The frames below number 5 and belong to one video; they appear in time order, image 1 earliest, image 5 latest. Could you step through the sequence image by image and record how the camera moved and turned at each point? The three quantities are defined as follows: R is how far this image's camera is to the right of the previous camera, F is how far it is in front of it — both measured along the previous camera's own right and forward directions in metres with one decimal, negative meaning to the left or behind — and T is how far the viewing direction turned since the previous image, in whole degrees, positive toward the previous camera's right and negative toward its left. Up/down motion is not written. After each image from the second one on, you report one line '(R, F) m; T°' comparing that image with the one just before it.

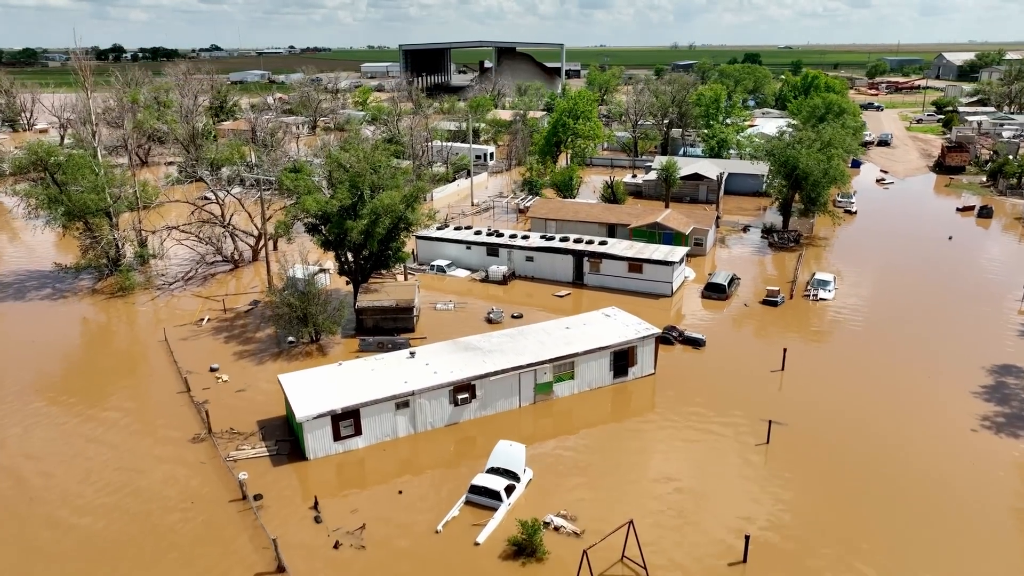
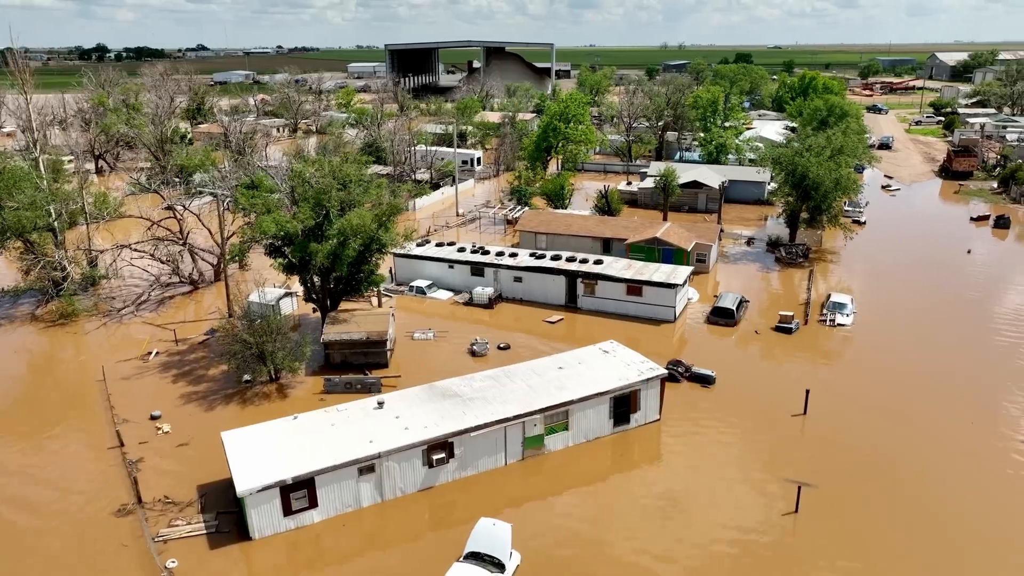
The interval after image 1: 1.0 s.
(+0.2, +2.7) m; +1°
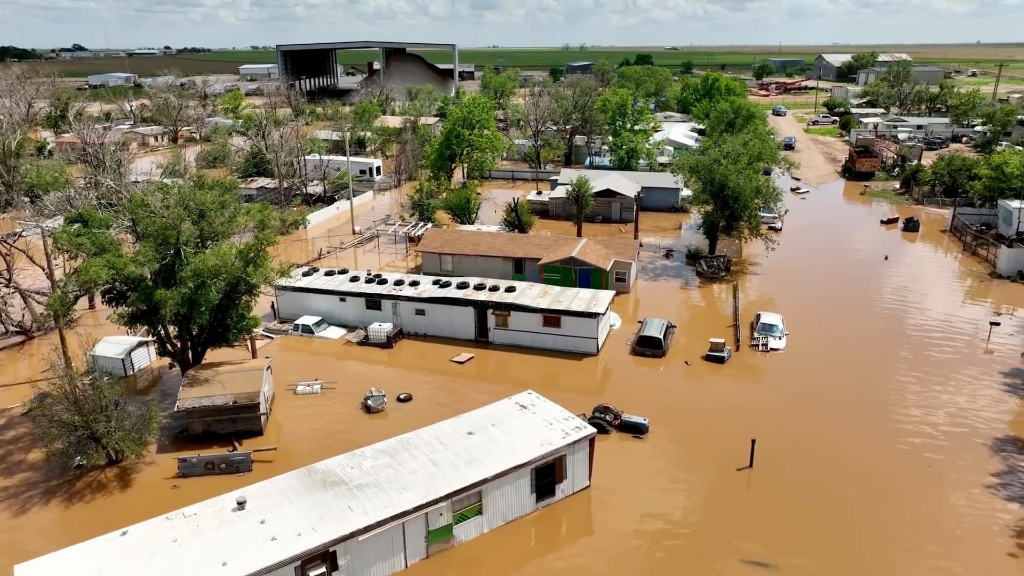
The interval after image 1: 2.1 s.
(+0.4, +3.1) m; +7°
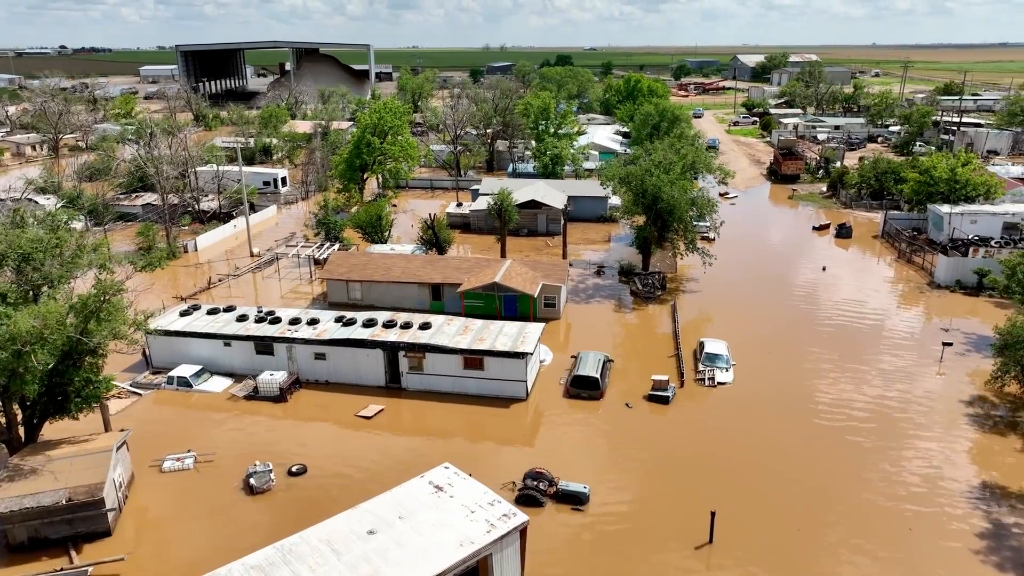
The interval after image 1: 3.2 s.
(+0.4, +3.0) m; +6°
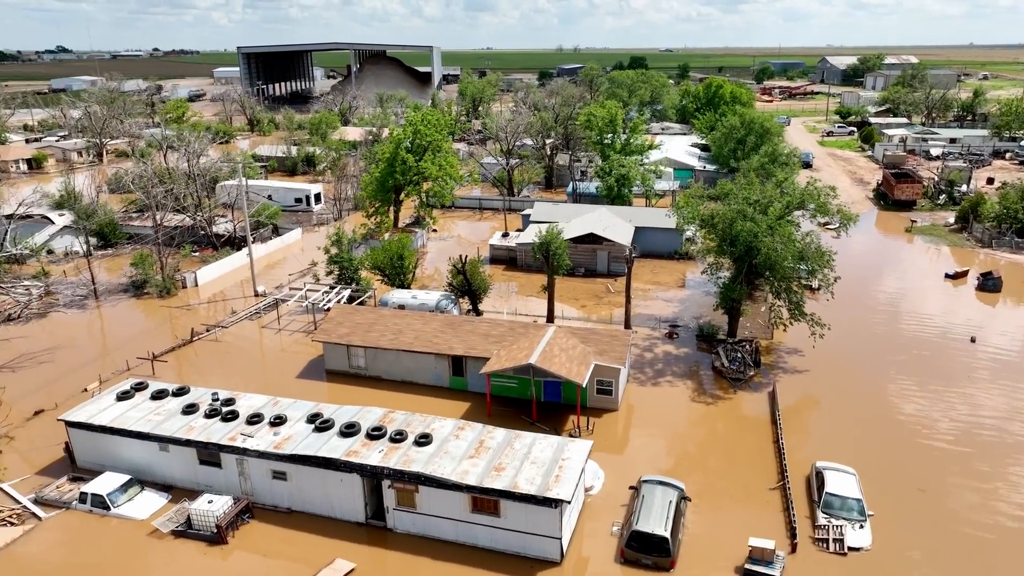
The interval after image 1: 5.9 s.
(+0.6, +6.2) m; -5°
